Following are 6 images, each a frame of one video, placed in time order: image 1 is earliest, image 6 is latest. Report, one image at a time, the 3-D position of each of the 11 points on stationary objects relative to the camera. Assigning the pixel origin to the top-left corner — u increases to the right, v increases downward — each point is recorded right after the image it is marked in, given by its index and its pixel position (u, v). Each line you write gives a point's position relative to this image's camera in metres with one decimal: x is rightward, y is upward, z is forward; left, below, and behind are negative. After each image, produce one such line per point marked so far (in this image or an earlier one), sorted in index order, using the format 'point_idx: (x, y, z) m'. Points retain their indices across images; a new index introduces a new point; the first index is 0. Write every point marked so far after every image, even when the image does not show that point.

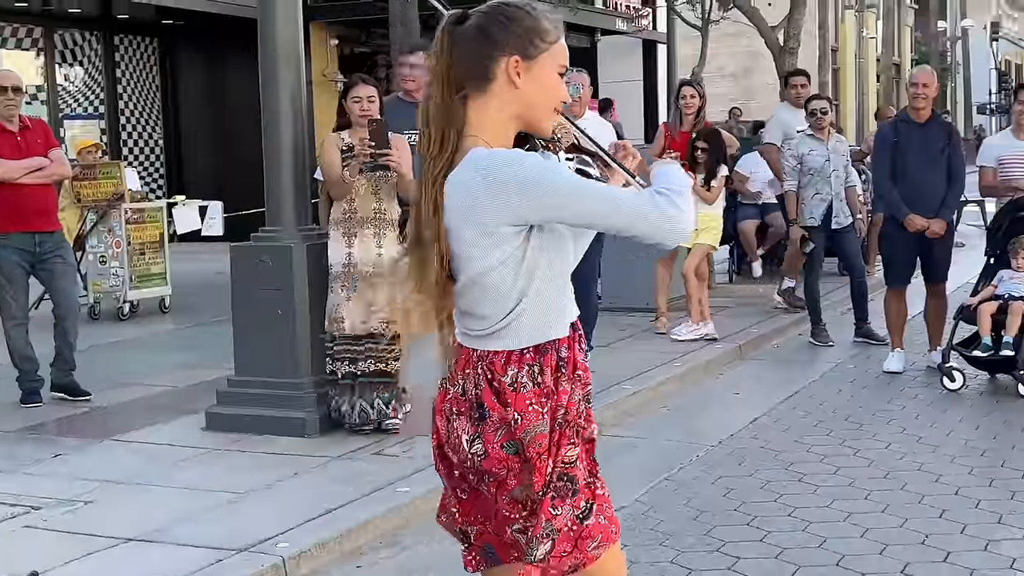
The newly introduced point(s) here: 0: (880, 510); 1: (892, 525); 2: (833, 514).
0: (+1.5, -0.9, +5.1) m
1: (+1.4, -0.9, +4.9) m
2: (+1.3, -0.9, +5.1) m
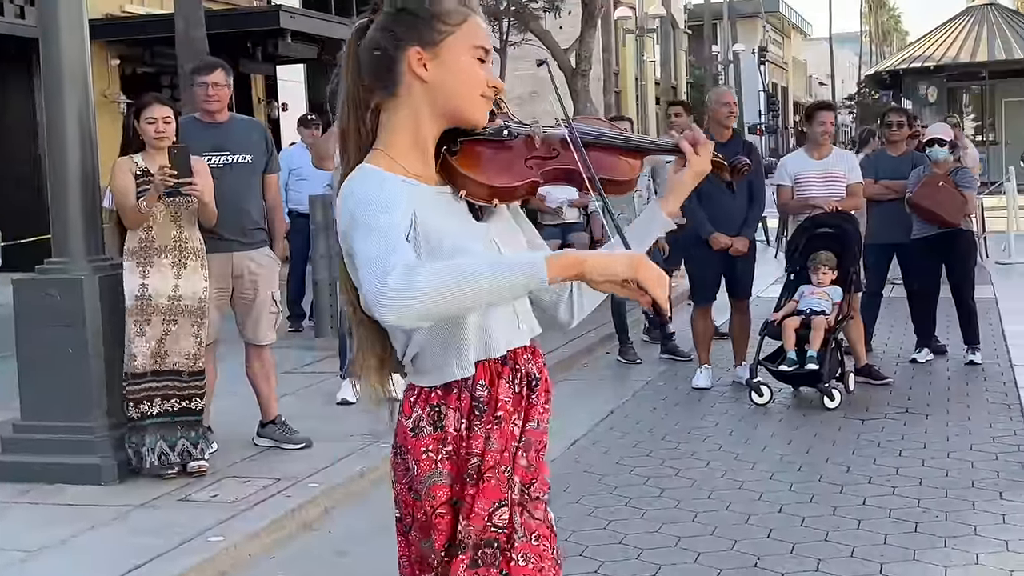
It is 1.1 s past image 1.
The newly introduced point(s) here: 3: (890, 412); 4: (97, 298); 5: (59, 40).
0: (+0.8, -1.0, +5.1) m
1: (+0.8, -1.0, +4.9) m
2: (+0.6, -1.0, +5.0) m
3: (+2.1, -0.7, +7.1) m
4: (-1.9, -0.1, +5.8) m
5: (-2.0, +1.1, +5.8) m
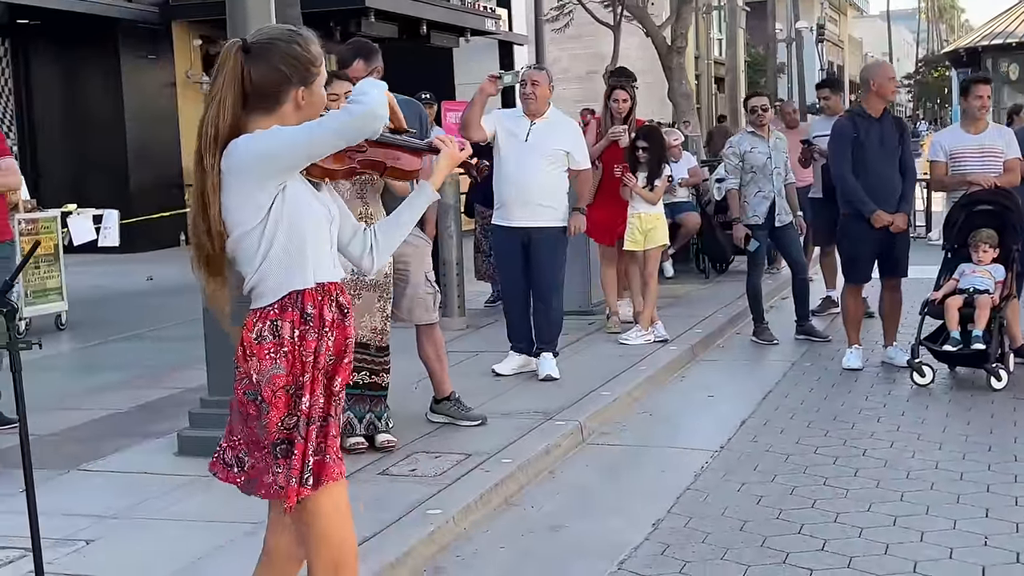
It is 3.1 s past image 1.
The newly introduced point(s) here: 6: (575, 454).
0: (+1.6, -0.9, +5.0) m
1: (+1.6, -0.9, +4.8) m
2: (+1.4, -0.9, +5.0) m
3: (+2.9, -0.6, +7.0) m
4: (-1.0, 0.0, +5.8) m
5: (-1.2, +1.2, +5.8) m
6: (+0.3, -0.8, +6.1) m
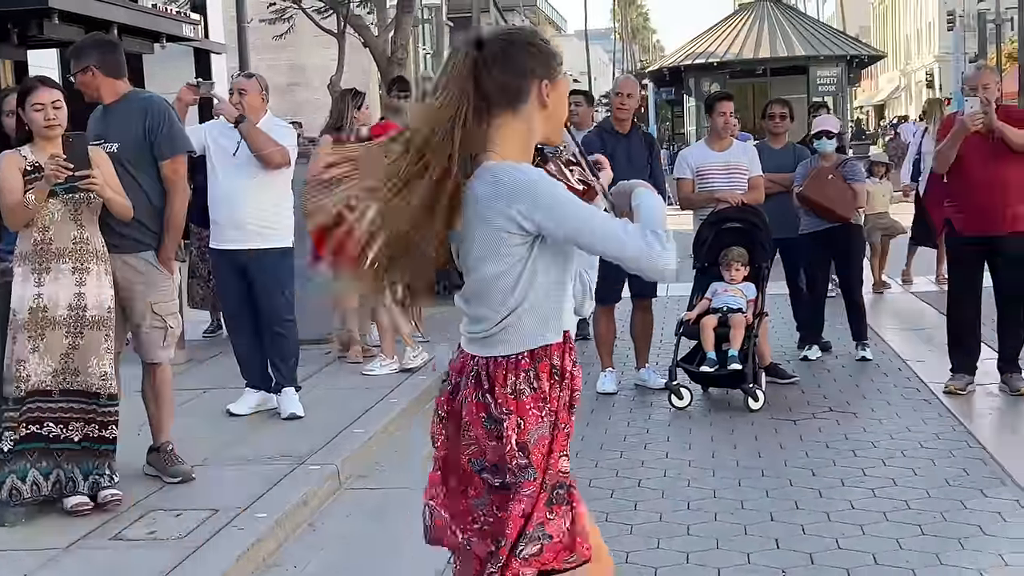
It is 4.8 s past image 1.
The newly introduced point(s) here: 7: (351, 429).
0: (+0.7, -1.0, +4.8) m
1: (+0.8, -1.0, +4.5) m
2: (+0.6, -1.0, +4.6) m
3: (+1.6, -0.7, +6.9) m
4: (-2.0, -0.1, +4.9) m
5: (-2.2, +1.1, +4.9) m
6: (-0.8, -0.9, +5.6) m
7: (-0.8, -0.7, +6.5) m
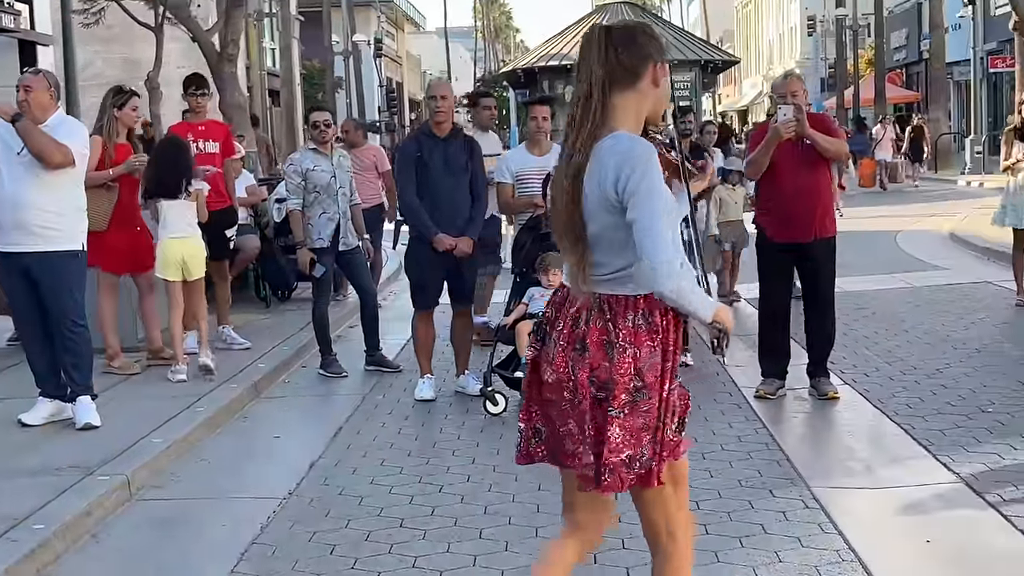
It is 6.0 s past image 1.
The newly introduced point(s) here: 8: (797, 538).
0: (-0.1, -1.0, +4.7) m
1: (0.0, -1.0, +4.5) m
2: (-0.2, -1.0, +4.6) m
3: (+0.6, -0.7, +7.0) m
4: (-2.8, -0.1, +4.6) m
5: (-3.0, +1.0, +4.6) m
6: (-1.7, -1.0, +5.4) m
7: (-1.8, -0.7, +6.3) m
8: (+1.1, -0.9, +4.9) m
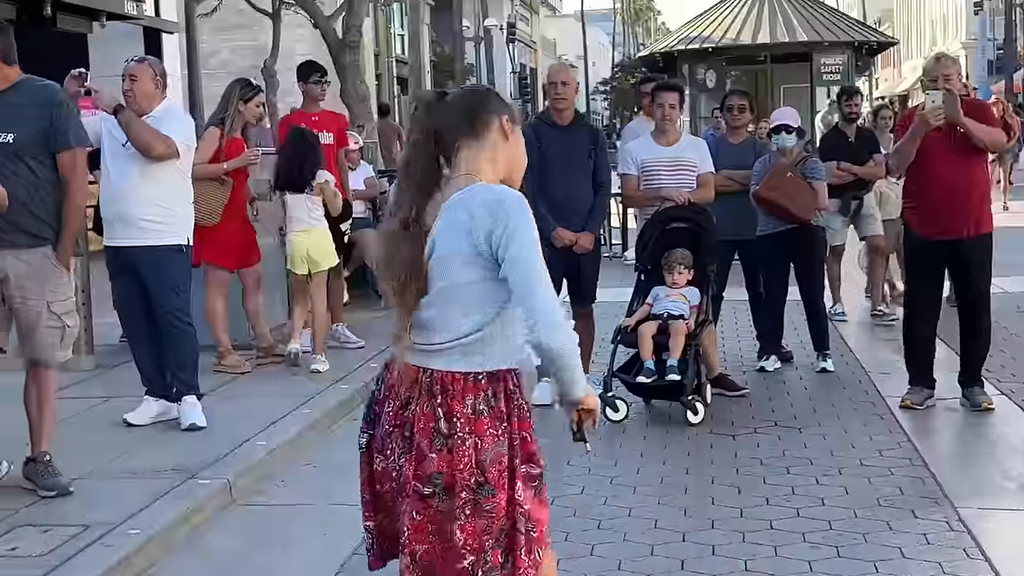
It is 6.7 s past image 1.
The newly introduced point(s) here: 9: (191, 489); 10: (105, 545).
0: (+0.3, -1.0, +4.3) m
1: (+0.4, -1.0, +4.1) m
2: (+0.1, -1.0, +4.2) m
3: (+1.2, -0.7, +6.5) m
4: (-2.4, -0.1, +4.5) m
5: (-2.6, +1.0, +4.5) m
6: (-1.2, -1.0, +5.1) m
7: (-1.2, -0.7, +6.0) m
8: (+1.5, -1.0, +4.4) m
9: (-1.3, -0.8, +5.3) m
10: (-1.4, -0.9, +4.6) m
